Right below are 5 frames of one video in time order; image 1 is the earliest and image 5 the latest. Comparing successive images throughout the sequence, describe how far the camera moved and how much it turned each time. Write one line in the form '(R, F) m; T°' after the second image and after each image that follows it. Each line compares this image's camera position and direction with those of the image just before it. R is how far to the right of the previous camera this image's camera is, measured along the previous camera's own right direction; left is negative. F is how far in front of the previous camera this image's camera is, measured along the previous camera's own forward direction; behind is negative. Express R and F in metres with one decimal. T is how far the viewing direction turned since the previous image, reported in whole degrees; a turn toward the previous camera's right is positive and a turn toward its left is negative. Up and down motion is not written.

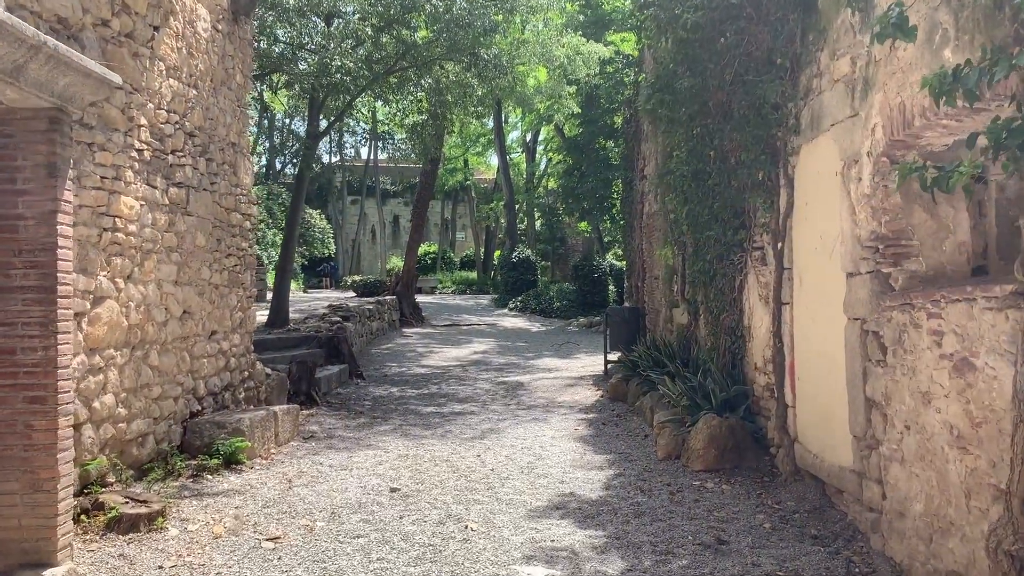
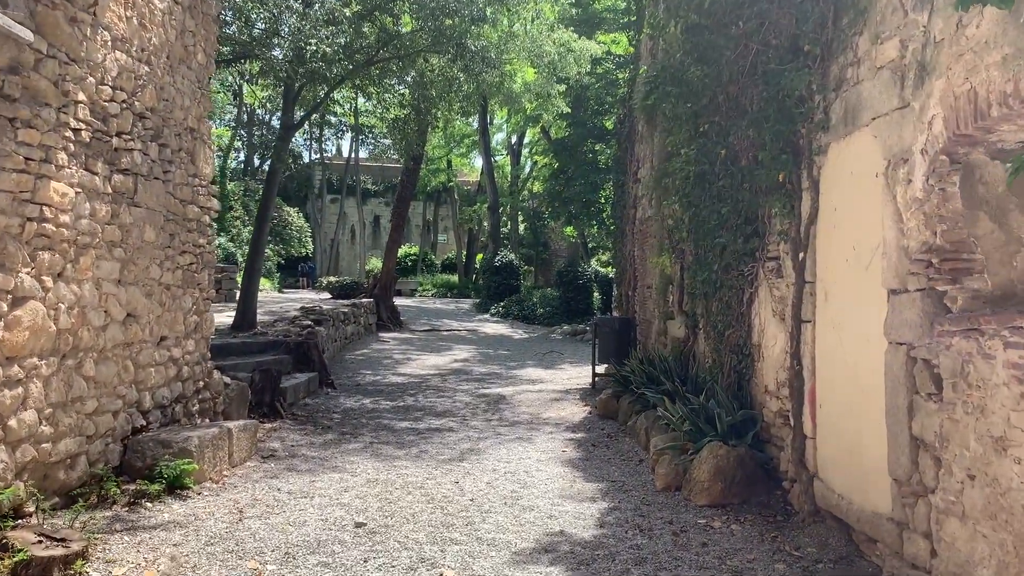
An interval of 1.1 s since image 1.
(0.0, +0.6) m; +1°
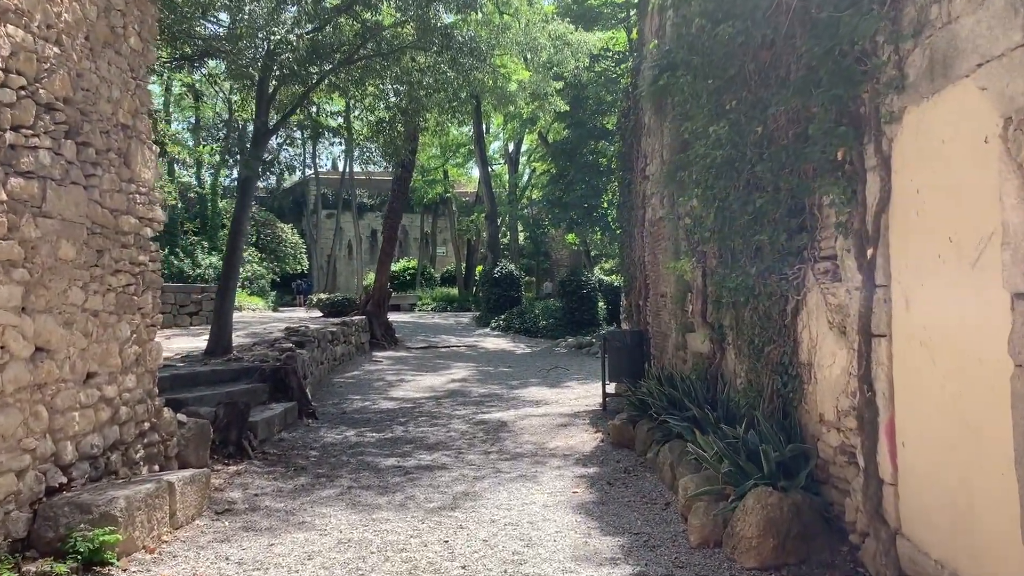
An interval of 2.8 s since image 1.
(0.0, +0.9) m; 0°
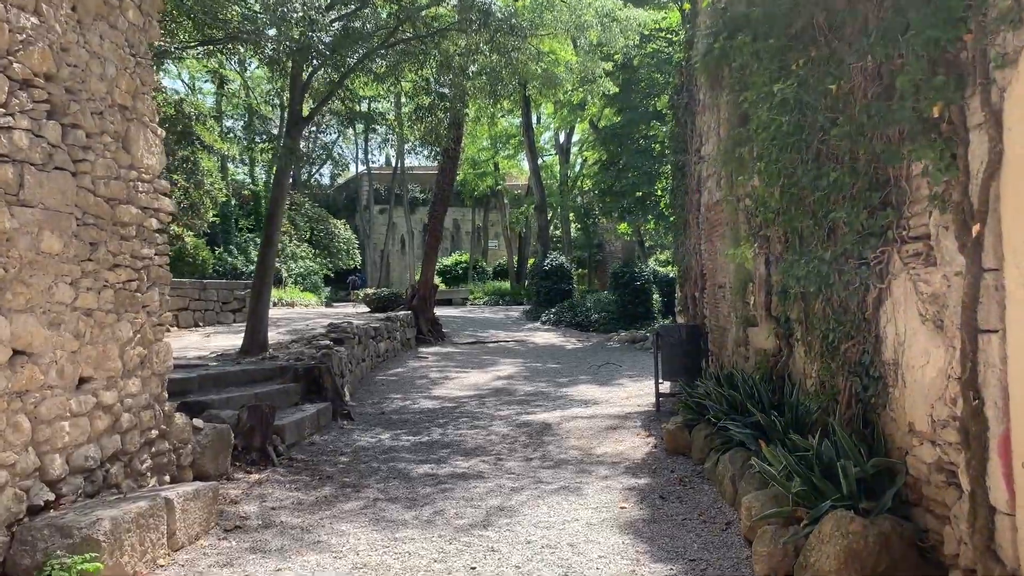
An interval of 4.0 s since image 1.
(+0.1, +0.5) m; -4°
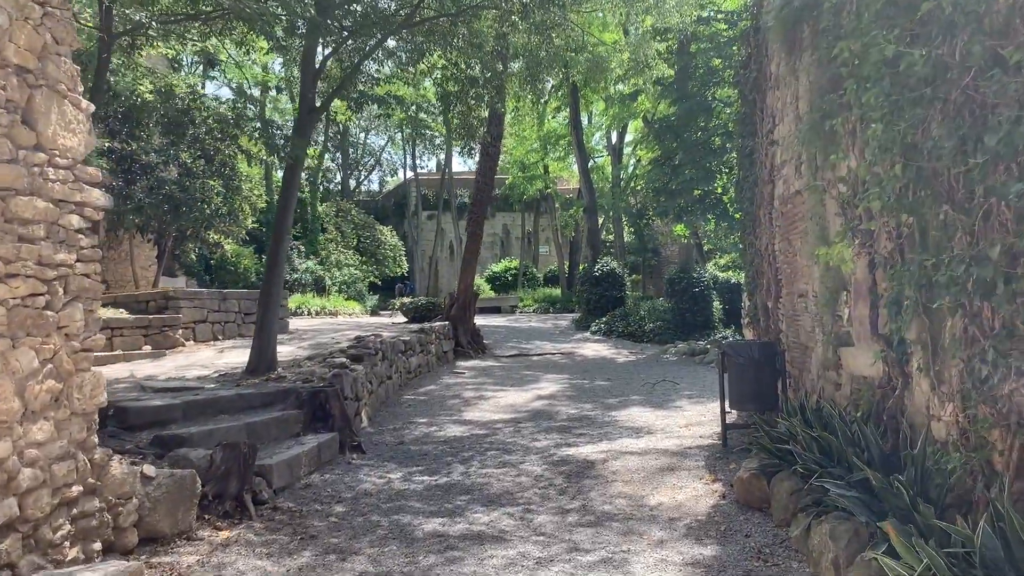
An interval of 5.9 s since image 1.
(+0.1, +1.1) m; -4°
